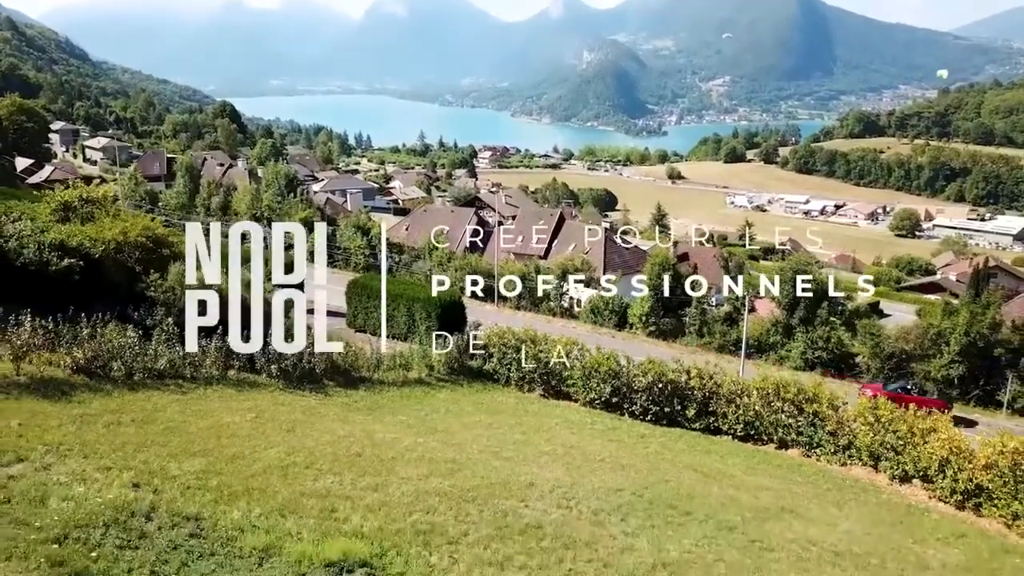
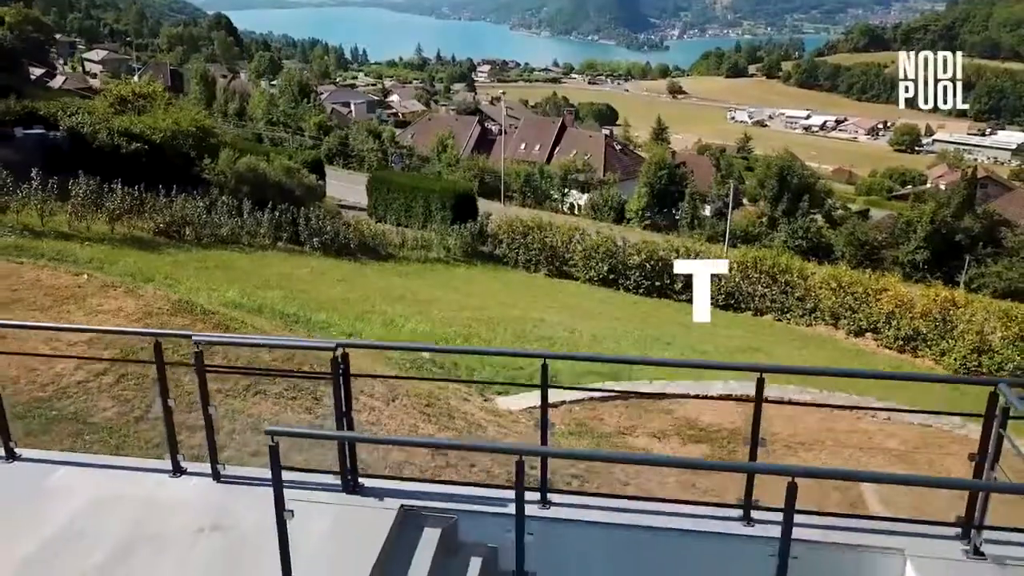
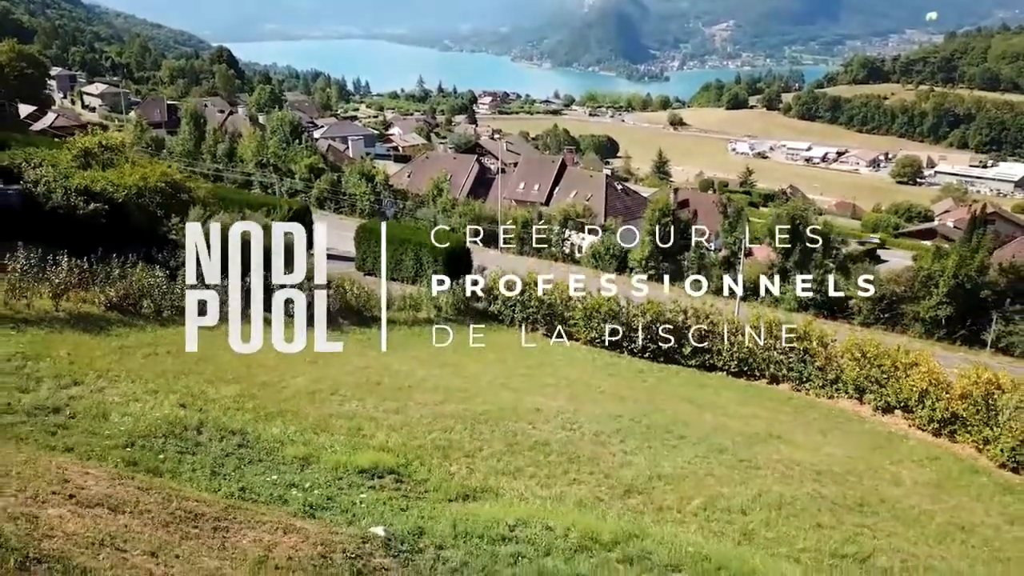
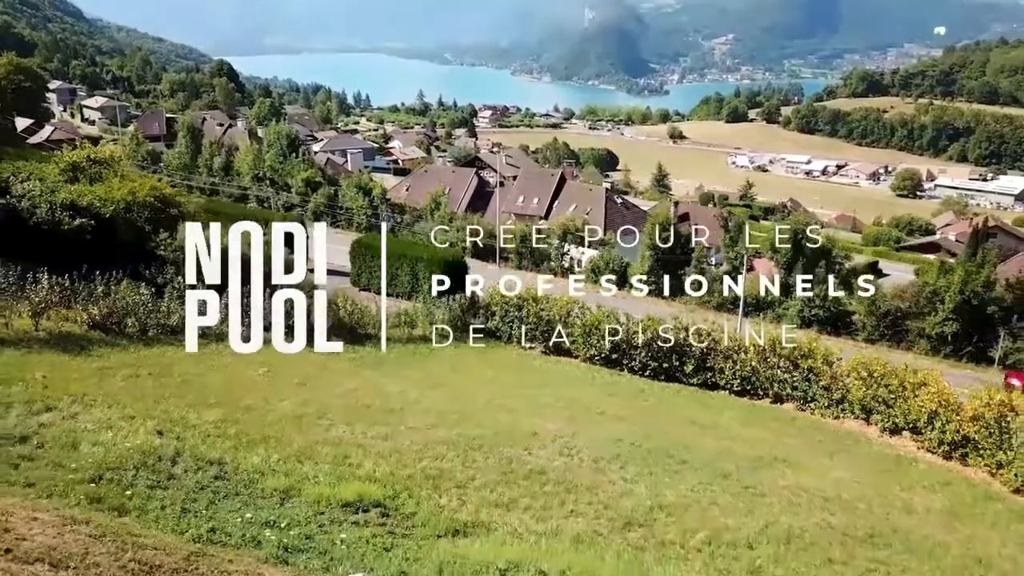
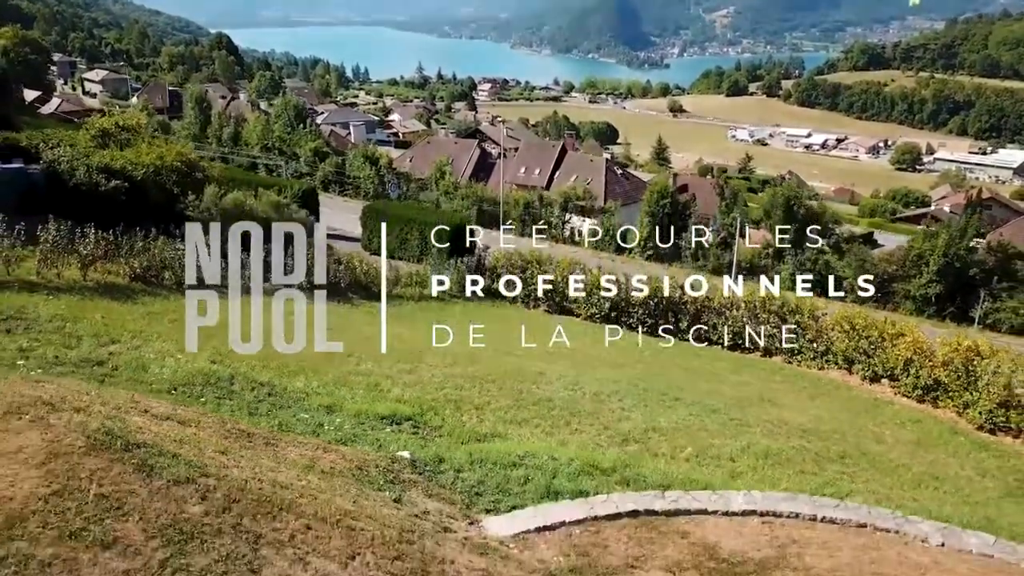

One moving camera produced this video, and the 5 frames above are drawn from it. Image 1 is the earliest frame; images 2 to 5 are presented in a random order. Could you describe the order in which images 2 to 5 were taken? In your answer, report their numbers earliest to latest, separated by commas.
4, 3, 5, 2
